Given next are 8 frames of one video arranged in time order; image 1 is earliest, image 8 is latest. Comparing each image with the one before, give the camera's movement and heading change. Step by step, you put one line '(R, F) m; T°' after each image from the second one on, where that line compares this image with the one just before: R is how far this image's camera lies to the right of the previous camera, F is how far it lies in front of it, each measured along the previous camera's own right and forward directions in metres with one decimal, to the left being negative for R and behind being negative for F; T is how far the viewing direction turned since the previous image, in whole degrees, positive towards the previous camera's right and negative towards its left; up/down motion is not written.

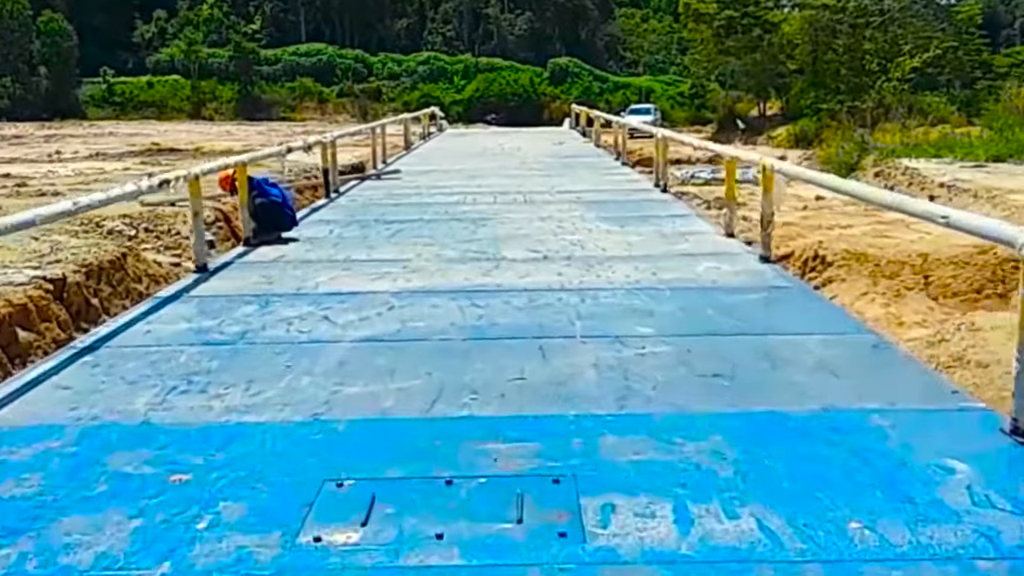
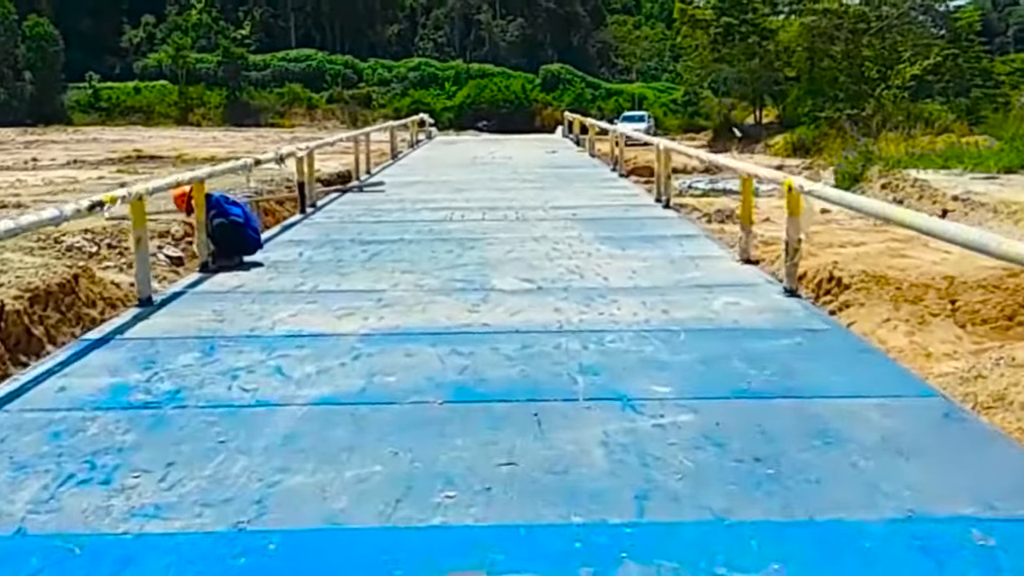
(0.0, +0.8) m; 0°
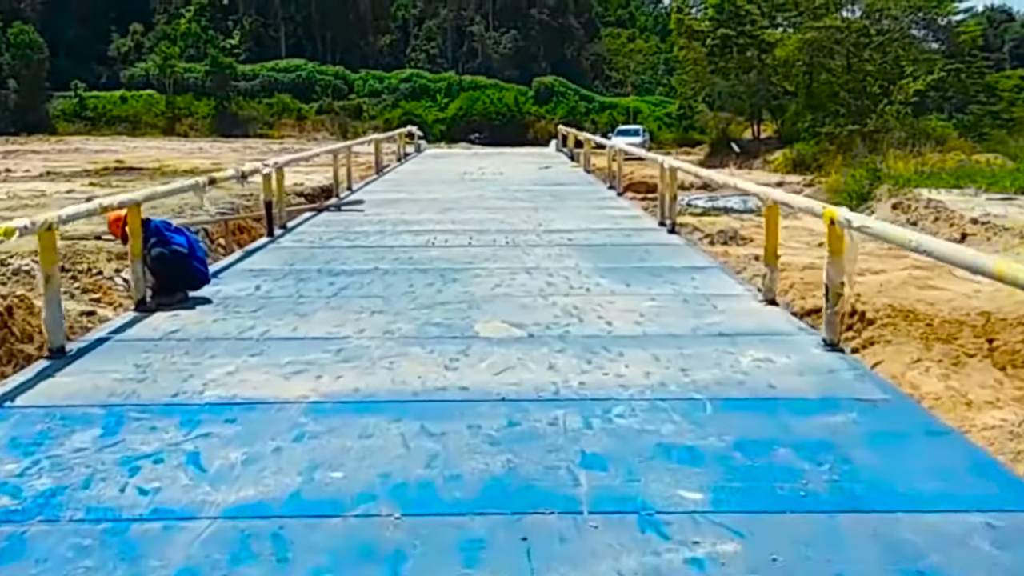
(0.0, +0.9) m; 0°
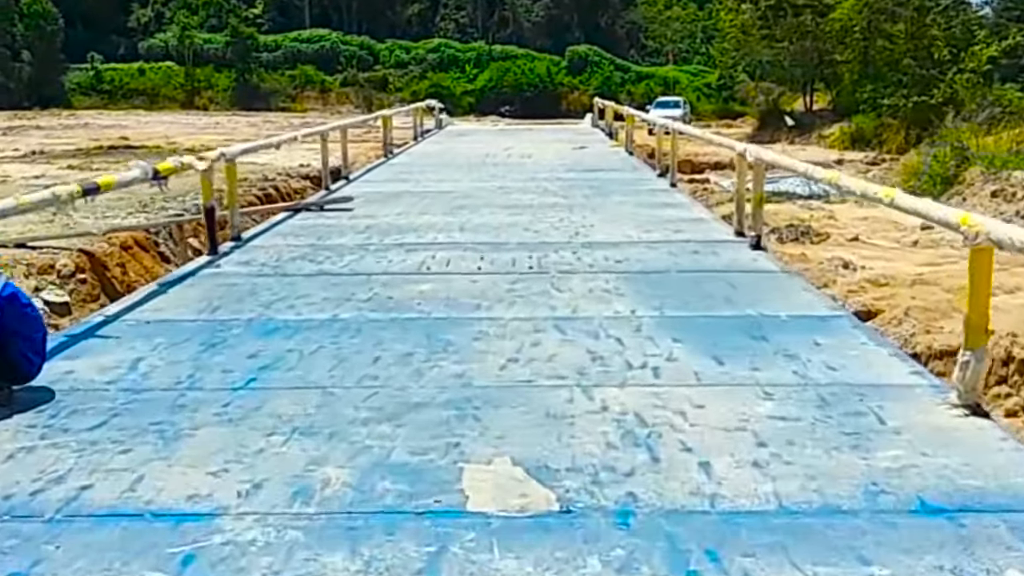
(0.0, +2.2) m; -2°
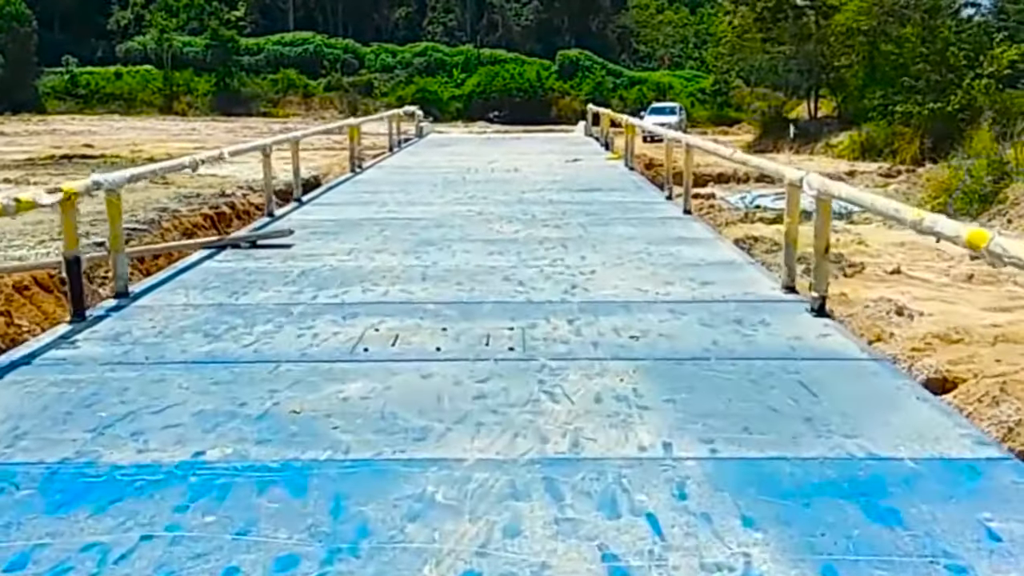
(+0.1, +1.7) m; +1°
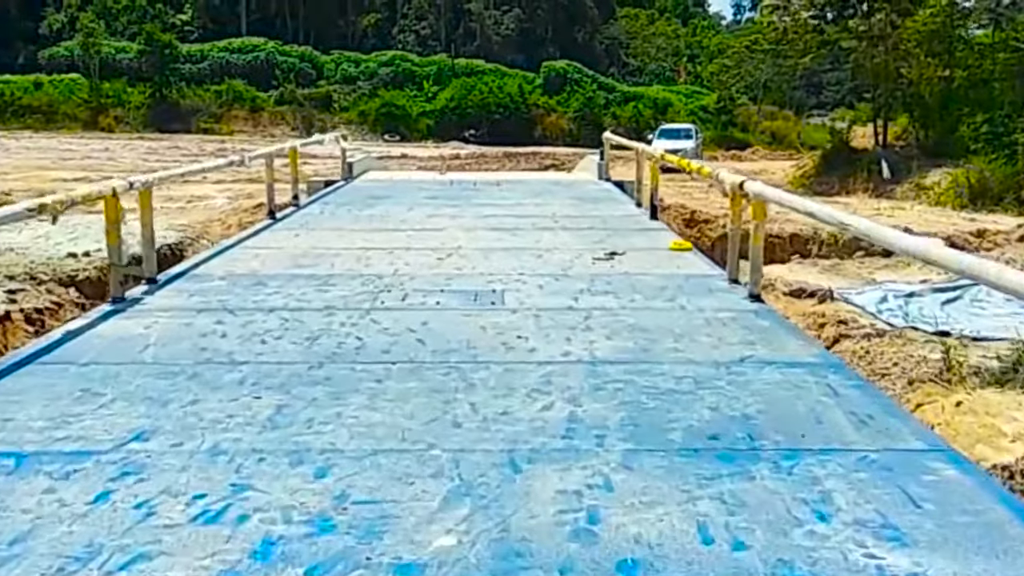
(0.0, +6.4) m; +1°
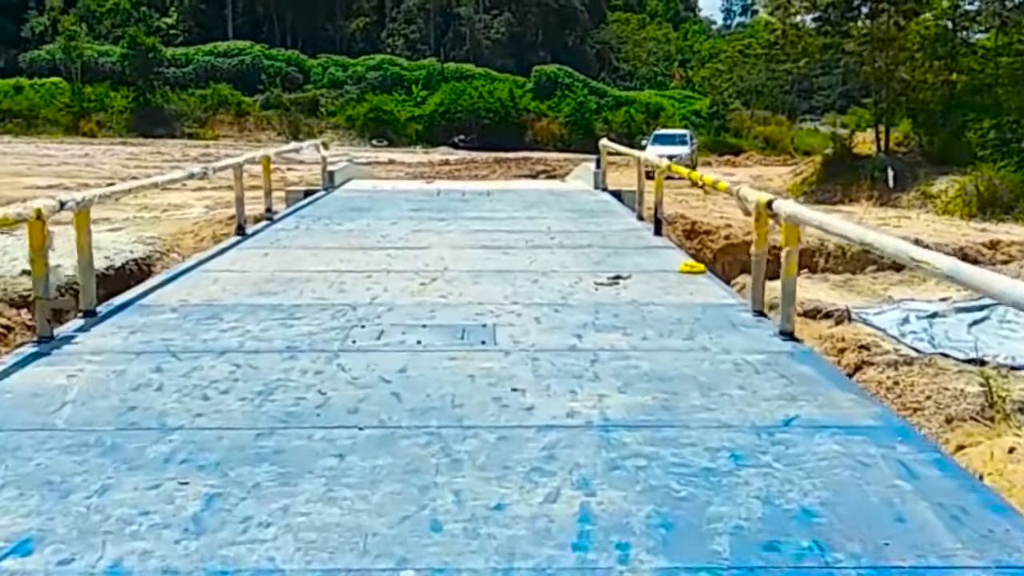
(0.0, +0.7) m; +1°
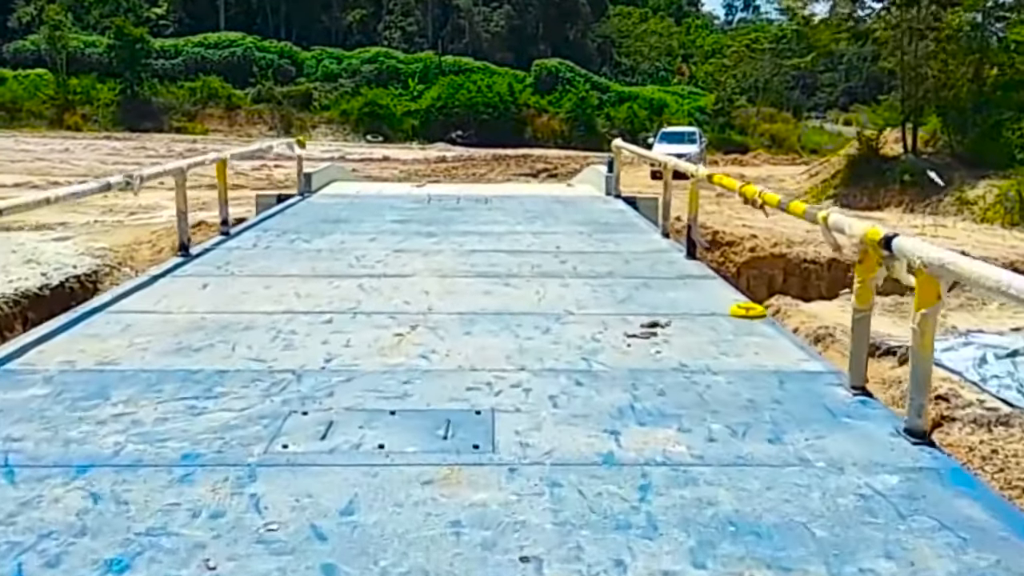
(0.0, +1.4) m; 0°
